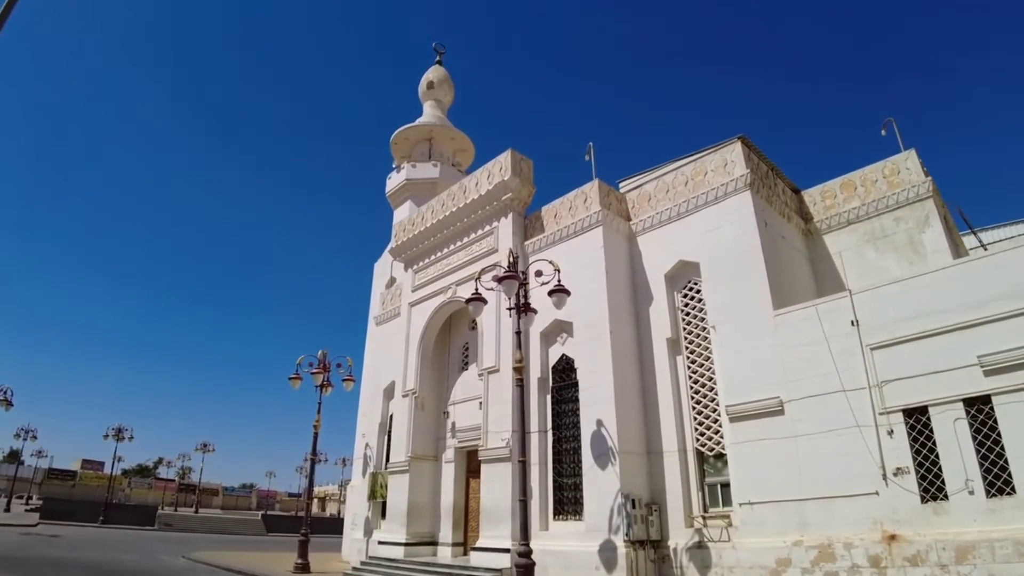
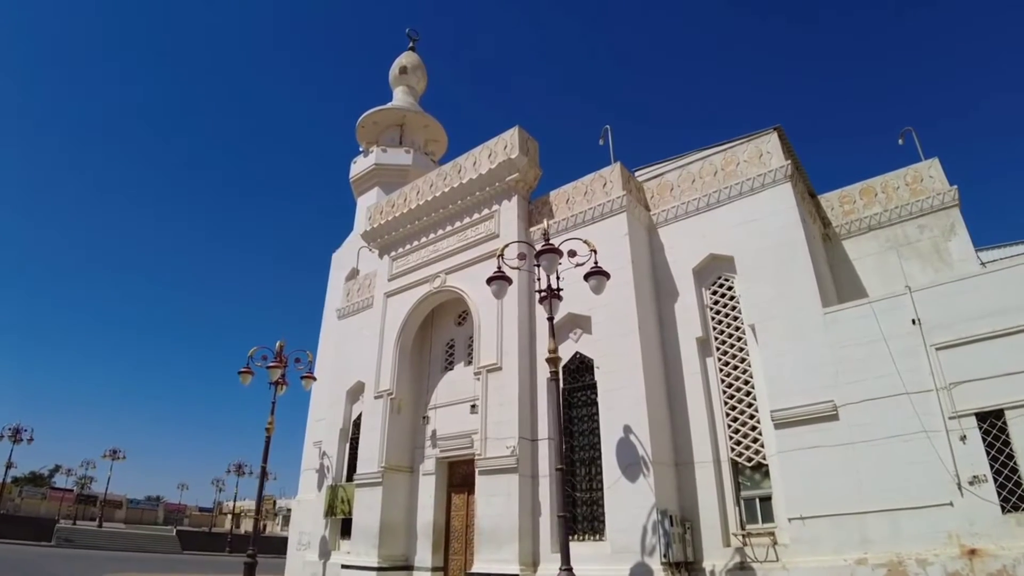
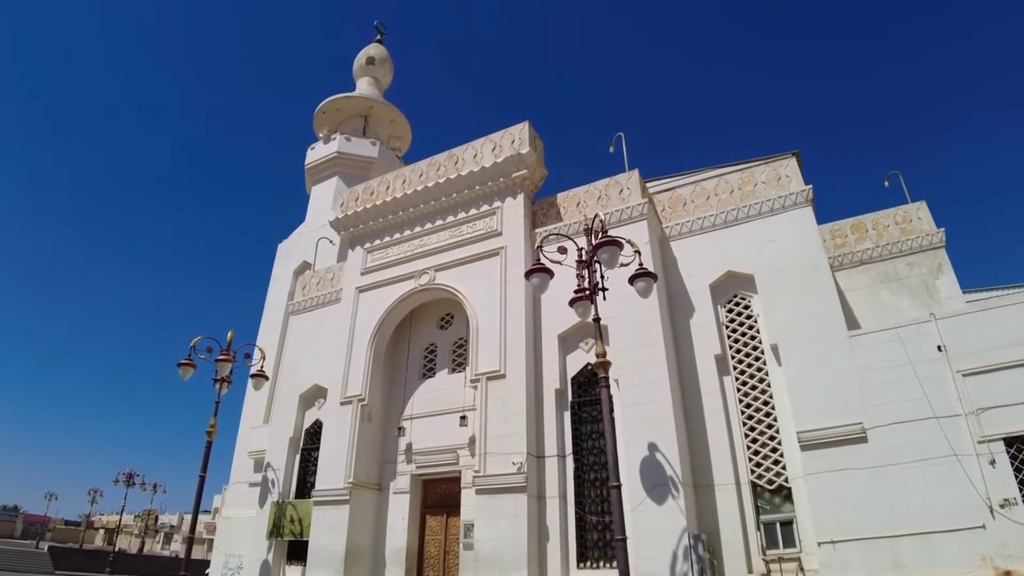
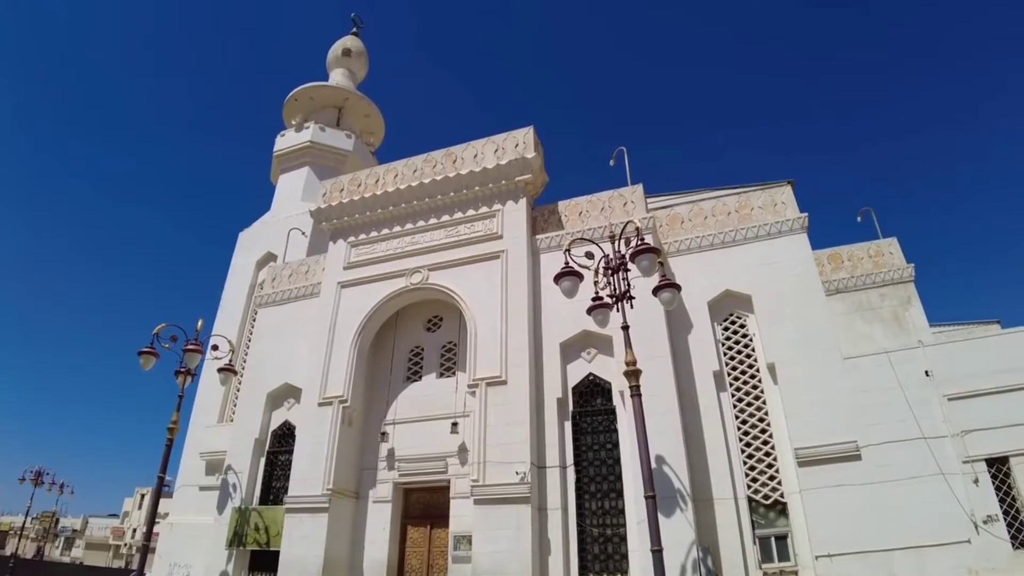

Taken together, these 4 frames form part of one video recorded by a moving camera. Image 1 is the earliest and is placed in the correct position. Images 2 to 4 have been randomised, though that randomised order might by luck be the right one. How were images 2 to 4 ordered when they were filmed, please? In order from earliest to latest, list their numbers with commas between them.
2, 3, 4
